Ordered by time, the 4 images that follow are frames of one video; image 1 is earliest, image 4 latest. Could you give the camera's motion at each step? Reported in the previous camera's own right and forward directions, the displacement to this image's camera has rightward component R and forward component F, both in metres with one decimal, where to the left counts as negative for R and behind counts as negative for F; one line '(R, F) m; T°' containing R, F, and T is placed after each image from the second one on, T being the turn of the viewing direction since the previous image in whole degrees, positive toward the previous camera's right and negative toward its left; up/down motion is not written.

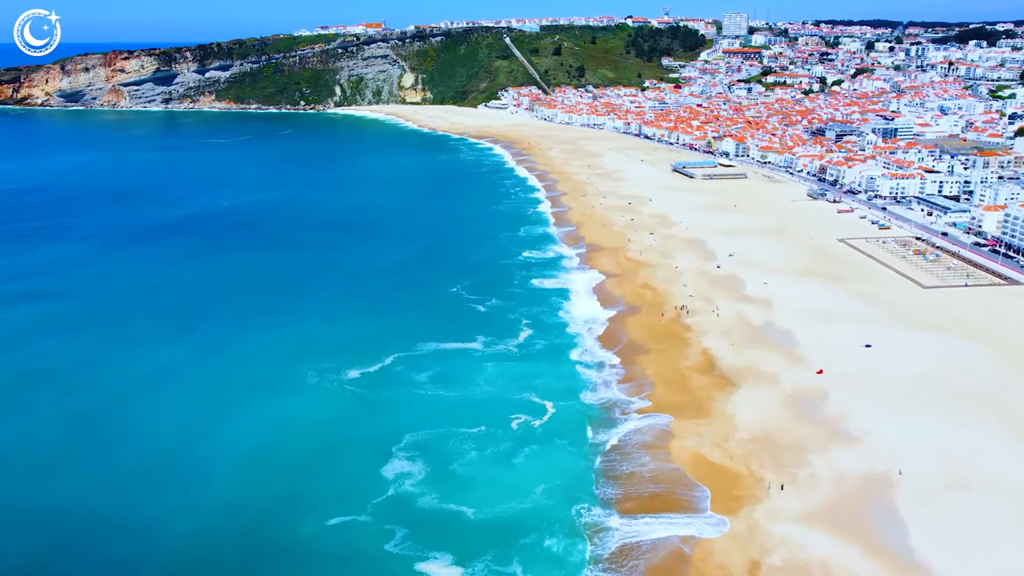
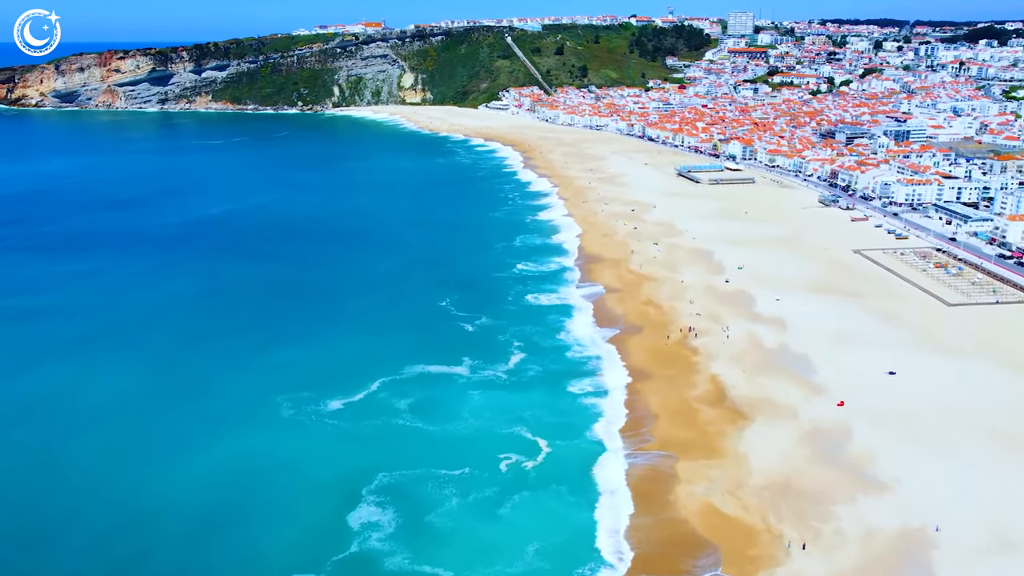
(+0.5, +2.8) m; 0°
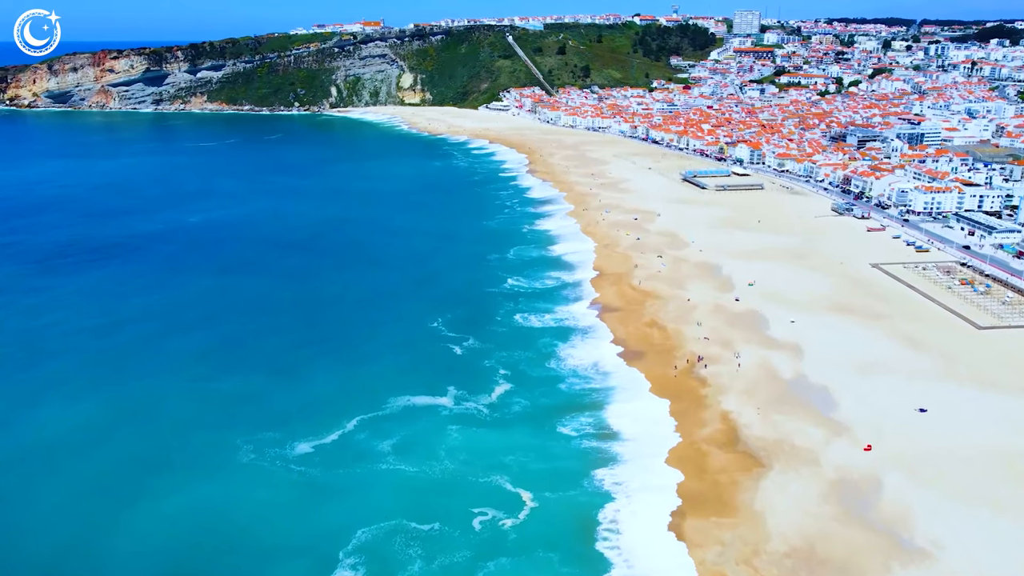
(+0.6, +3.1) m; 0°
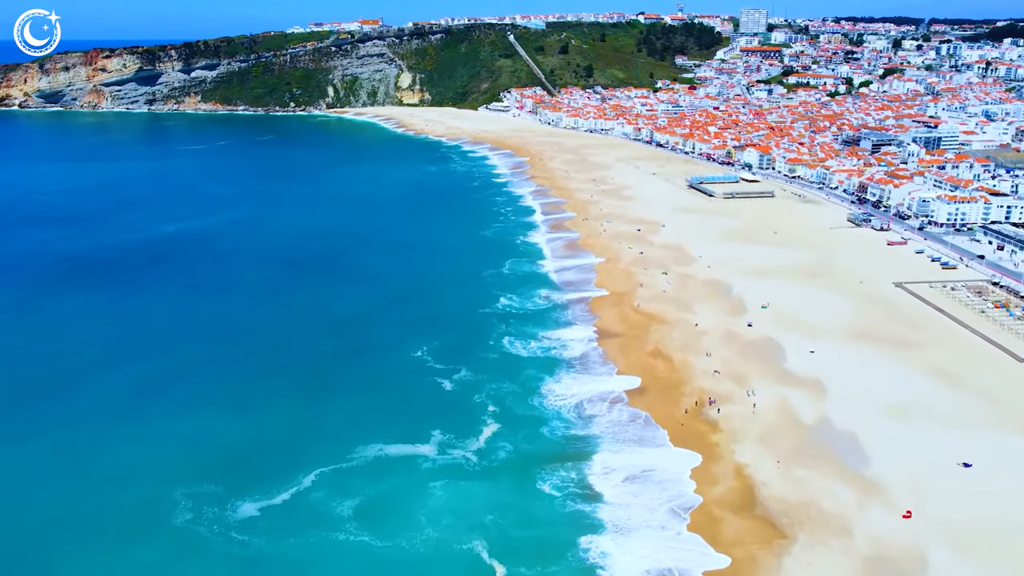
(+0.7, +3.6) m; 0°
